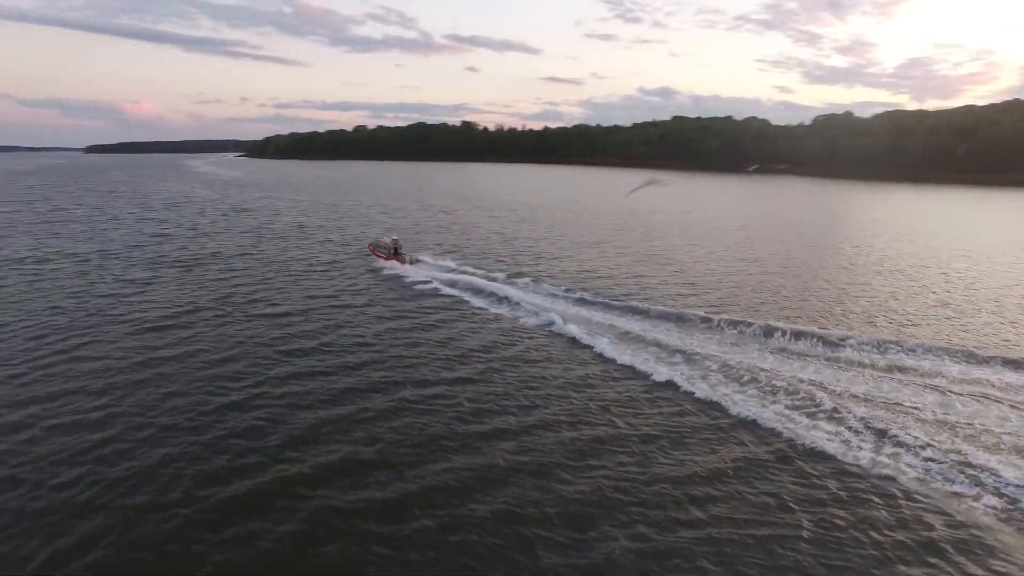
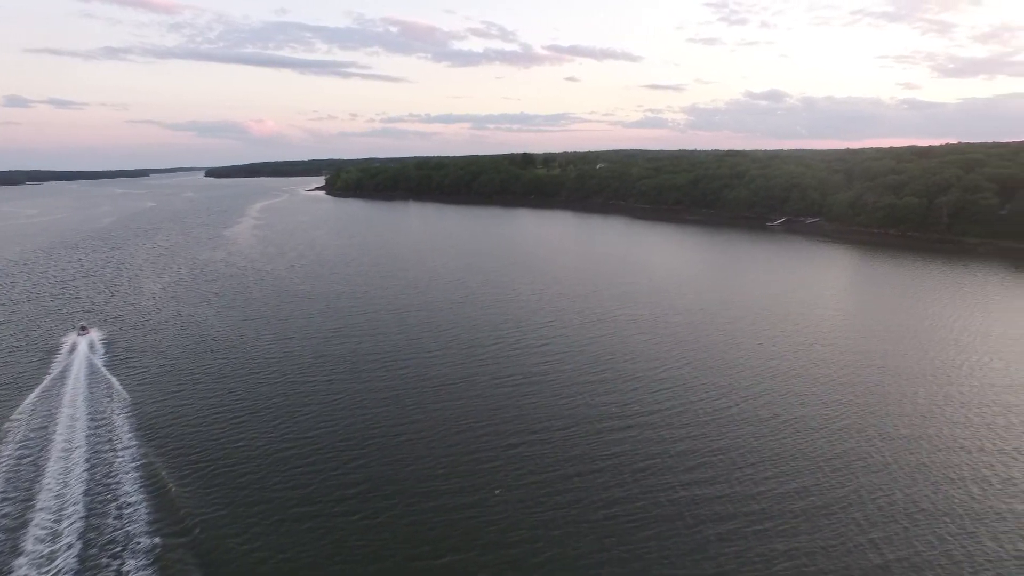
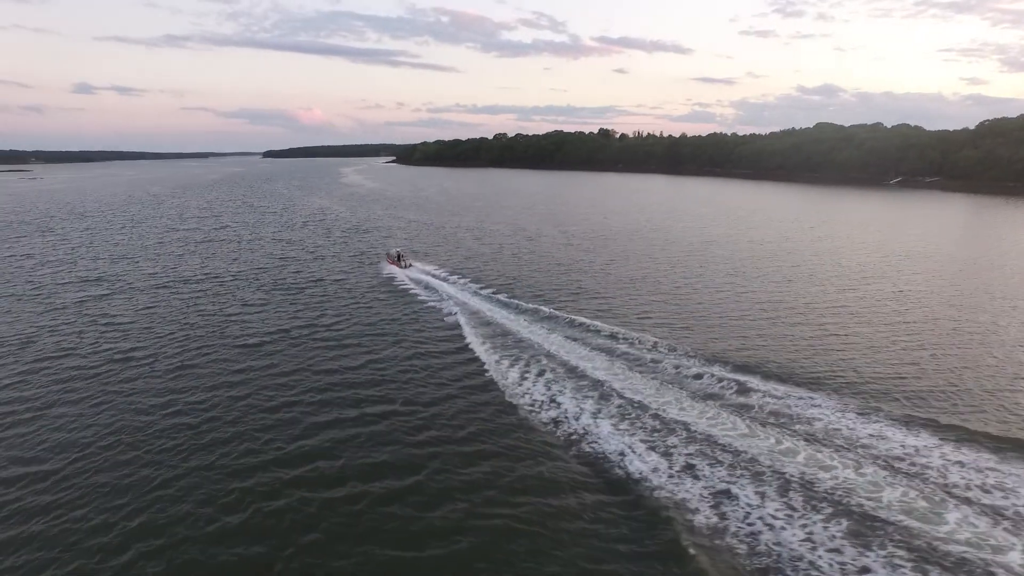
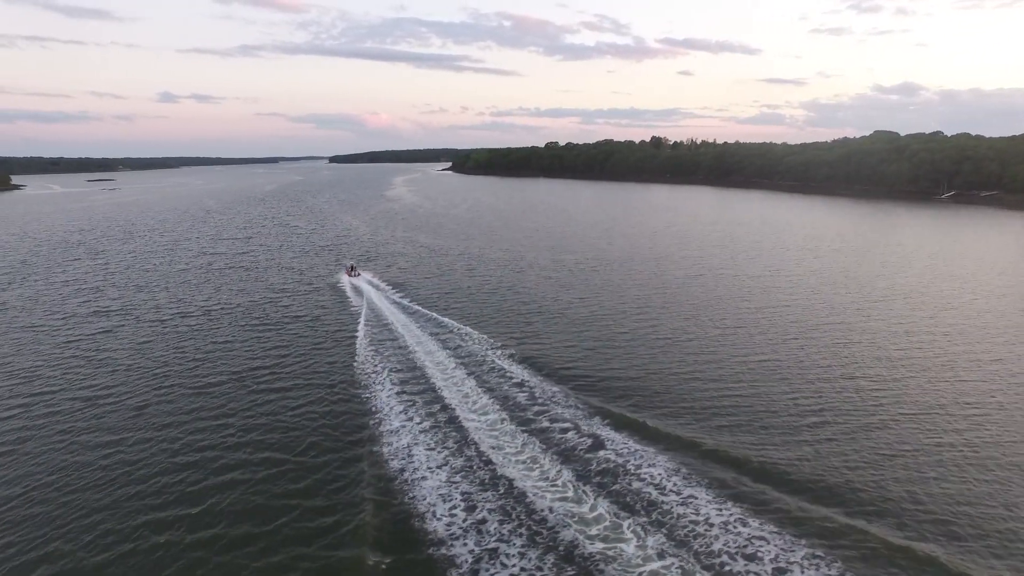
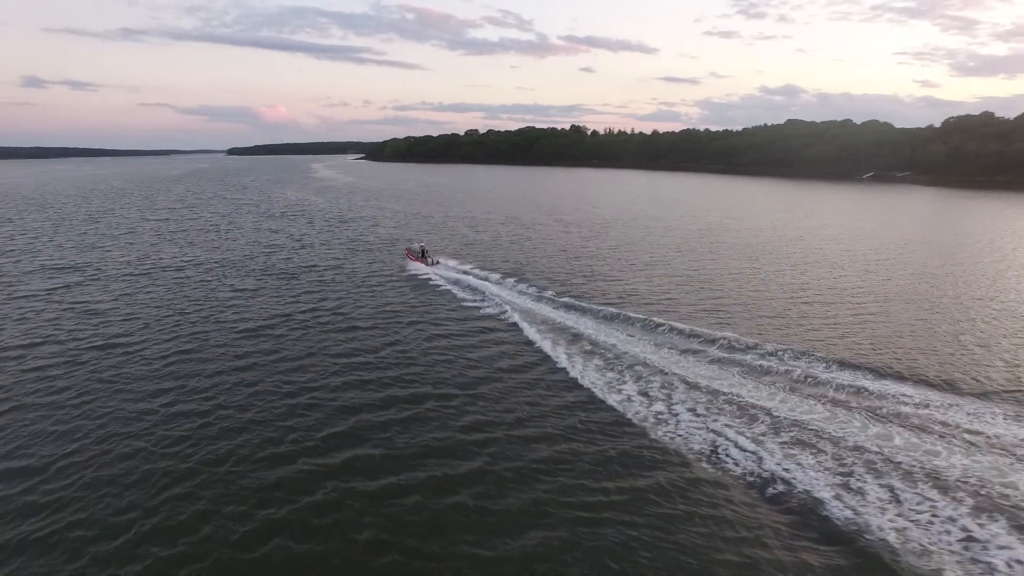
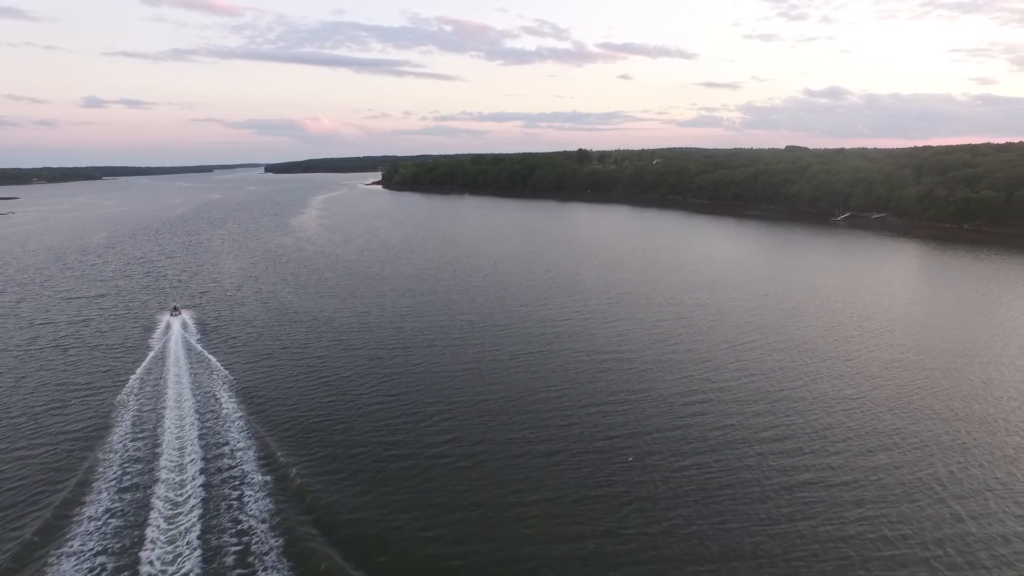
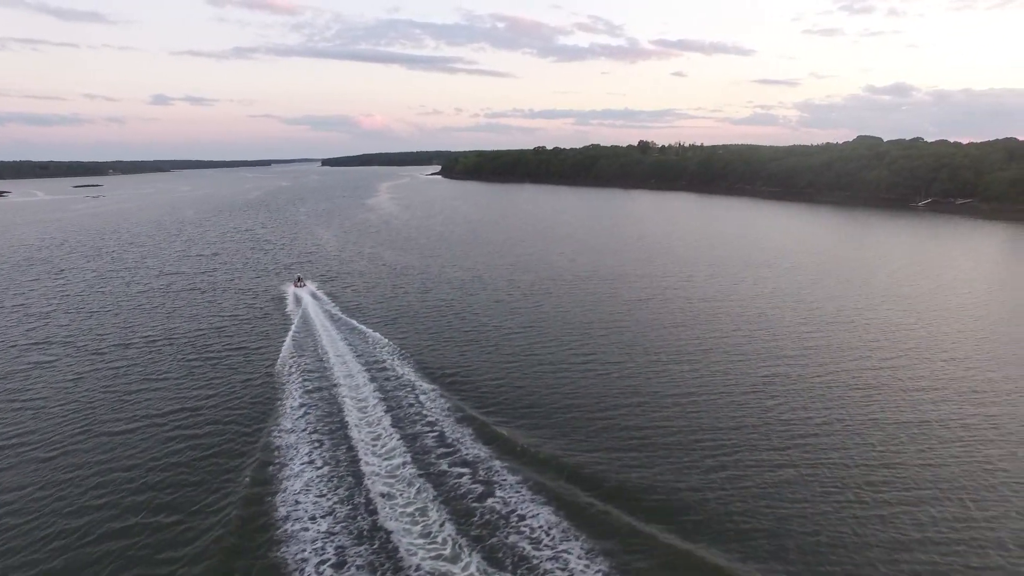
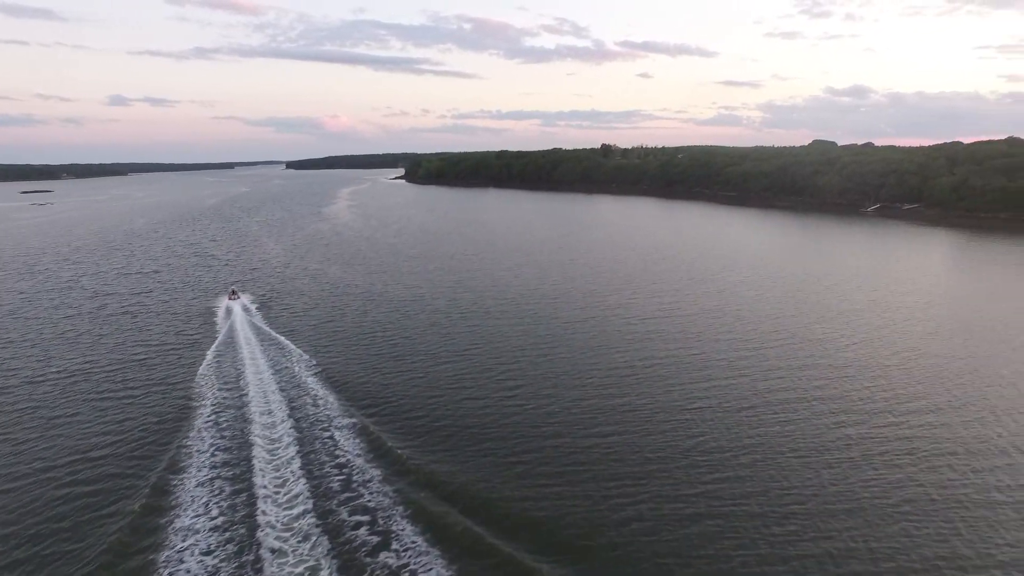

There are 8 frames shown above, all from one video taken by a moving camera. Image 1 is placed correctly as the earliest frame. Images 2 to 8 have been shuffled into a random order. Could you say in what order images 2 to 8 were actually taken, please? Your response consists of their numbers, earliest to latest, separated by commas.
5, 3, 4, 7, 8, 6, 2
